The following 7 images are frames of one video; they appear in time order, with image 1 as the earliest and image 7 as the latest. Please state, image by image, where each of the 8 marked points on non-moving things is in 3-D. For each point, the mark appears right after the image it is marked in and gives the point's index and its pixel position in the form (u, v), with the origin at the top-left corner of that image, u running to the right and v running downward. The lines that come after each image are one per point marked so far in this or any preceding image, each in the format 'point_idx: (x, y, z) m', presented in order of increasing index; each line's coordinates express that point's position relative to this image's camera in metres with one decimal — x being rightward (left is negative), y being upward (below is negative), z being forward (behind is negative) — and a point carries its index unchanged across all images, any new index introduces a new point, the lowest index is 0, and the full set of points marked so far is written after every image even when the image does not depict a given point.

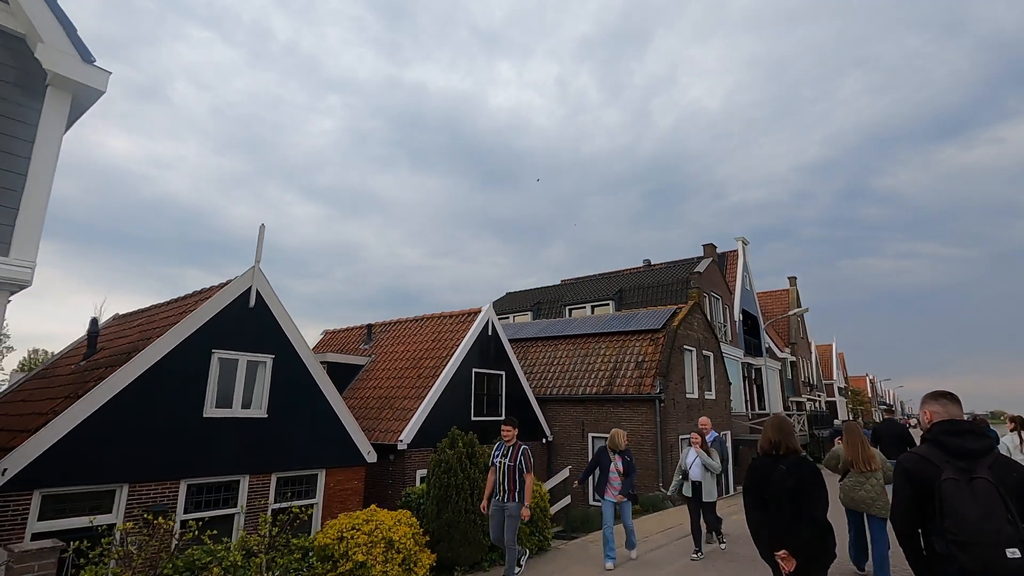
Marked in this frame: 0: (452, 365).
0: (-1.3, -1.7, +12.8) m
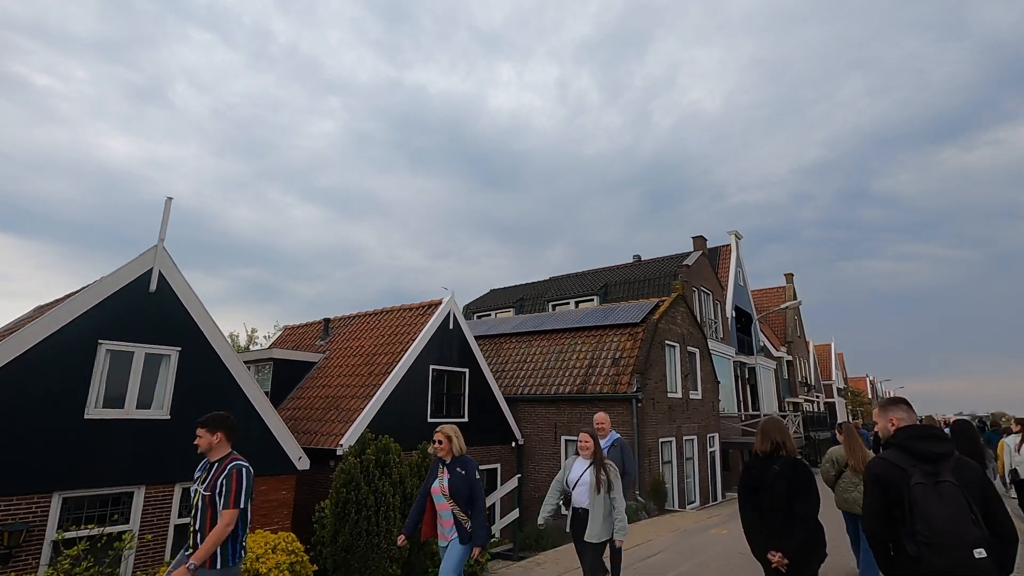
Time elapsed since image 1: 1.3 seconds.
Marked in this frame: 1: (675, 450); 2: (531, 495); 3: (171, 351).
0: (-2.2, -1.5, +11.7) m
1: (+4.0, -4.0, +14.1) m
2: (+0.5, -5.0, +14.0) m
3: (-4.7, -0.9, +8.0) m
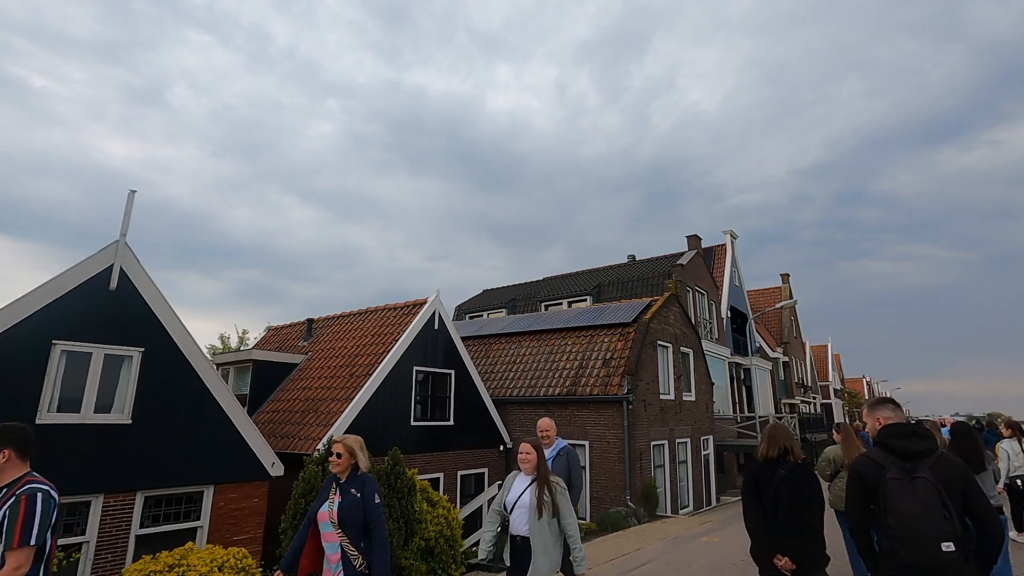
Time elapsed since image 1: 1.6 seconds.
0: (-2.4, -1.5, +11.3) m
1: (+3.7, -4.0, +13.7) m
2: (+0.2, -5.0, +13.6) m
3: (-5.0, -0.8, +7.6) m
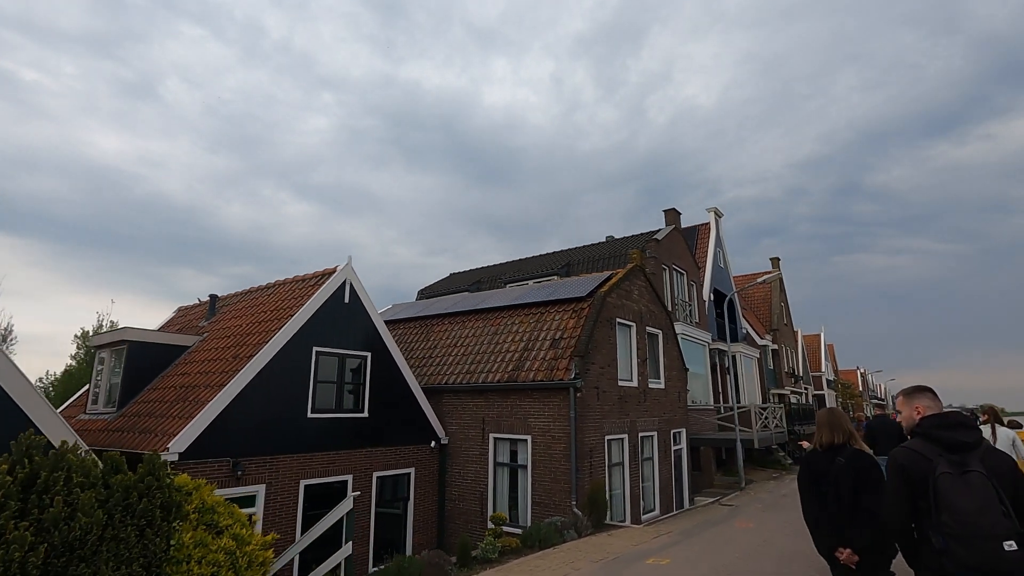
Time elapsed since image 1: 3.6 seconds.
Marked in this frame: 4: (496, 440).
0: (-3.8, -0.9, +9.2) m
1: (+2.4, -3.3, +11.7) m
2: (-1.1, -4.4, +11.6) m
3: (-6.3, -0.3, +5.5) m
4: (-0.3, -3.0, +11.4) m
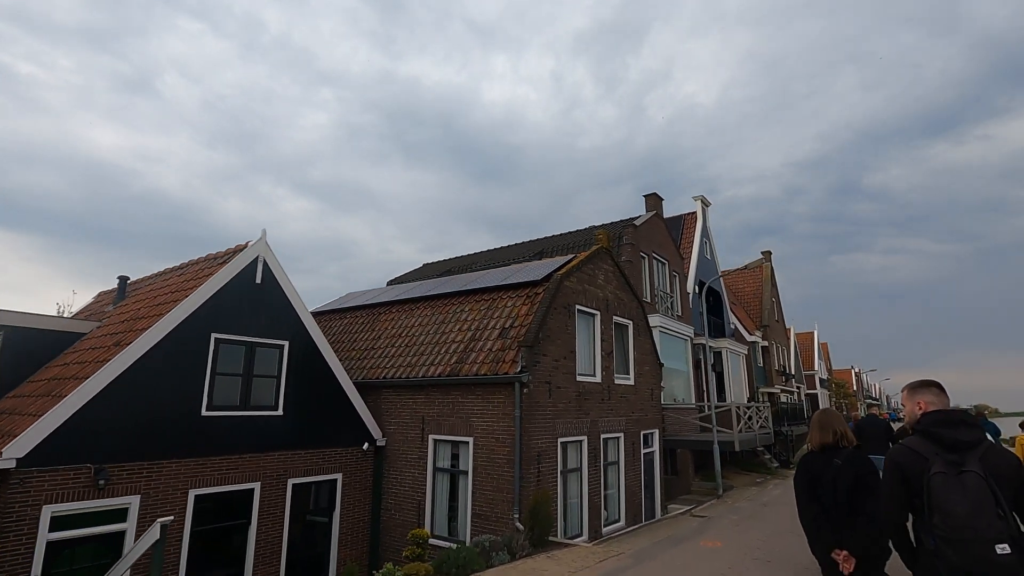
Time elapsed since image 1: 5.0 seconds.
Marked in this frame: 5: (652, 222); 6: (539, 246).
0: (-4.8, -0.5, +7.9) m
1: (+1.4, -3.0, +10.4) m
2: (-2.2, -4.1, +10.3) m
3: (-7.3, +0.1, +4.1) m
4: (-1.3, -2.7, +10.1) m
5: (+4.6, +2.2, +18.6) m
6: (+0.9, +1.5, +20.0) m
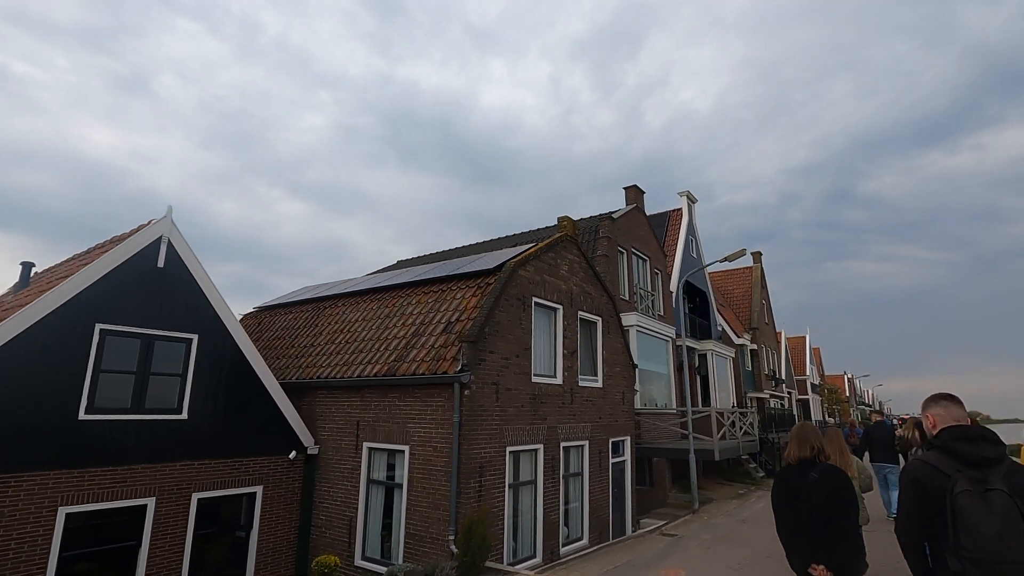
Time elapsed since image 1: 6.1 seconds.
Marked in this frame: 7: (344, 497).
0: (-5.6, -0.3, +6.7) m
1: (+0.5, -2.8, +9.2) m
2: (-3.0, -3.9, +9.1) m
3: (-8.1, +0.3, +2.9) m
4: (-2.2, -2.5, +8.9) m
5: (+3.7, +2.2, +17.6) m
6: (0.0, +1.6, +18.9) m
7: (-2.6, -3.3, +9.0) m
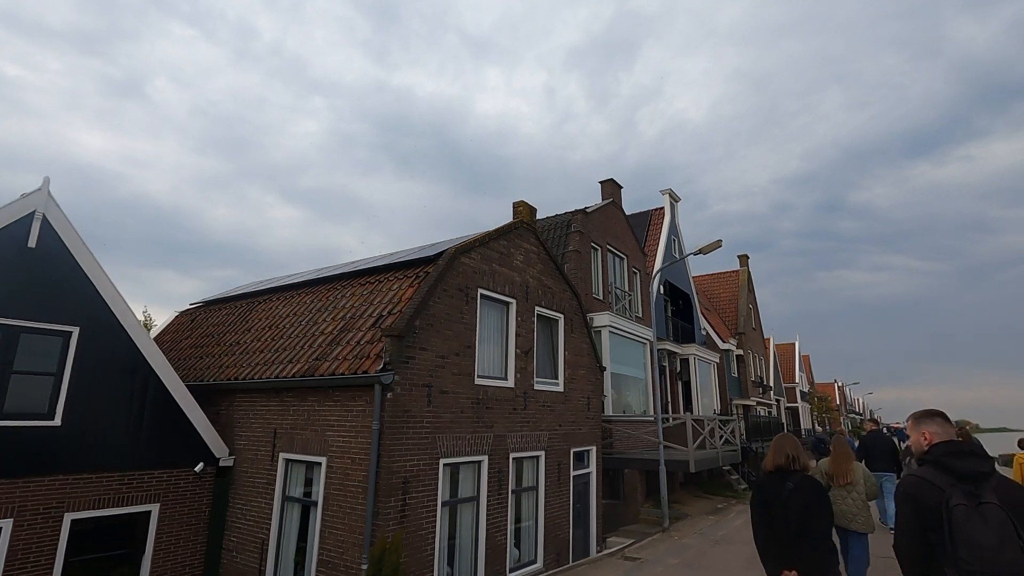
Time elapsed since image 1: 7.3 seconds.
0: (-6.4, -0.1, +5.5) m
1: (-0.3, -2.7, +8.1) m
2: (-3.9, -3.7, +7.9) m
3: (-8.8, +0.6, +1.8) m
4: (-3.0, -2.4, +7.8) m
5: (+2.8, +2.2, +16.6) m
6: (-0.9, +1.6, +17.8) m
7: (-3.5, -3.1, +7.8) m
